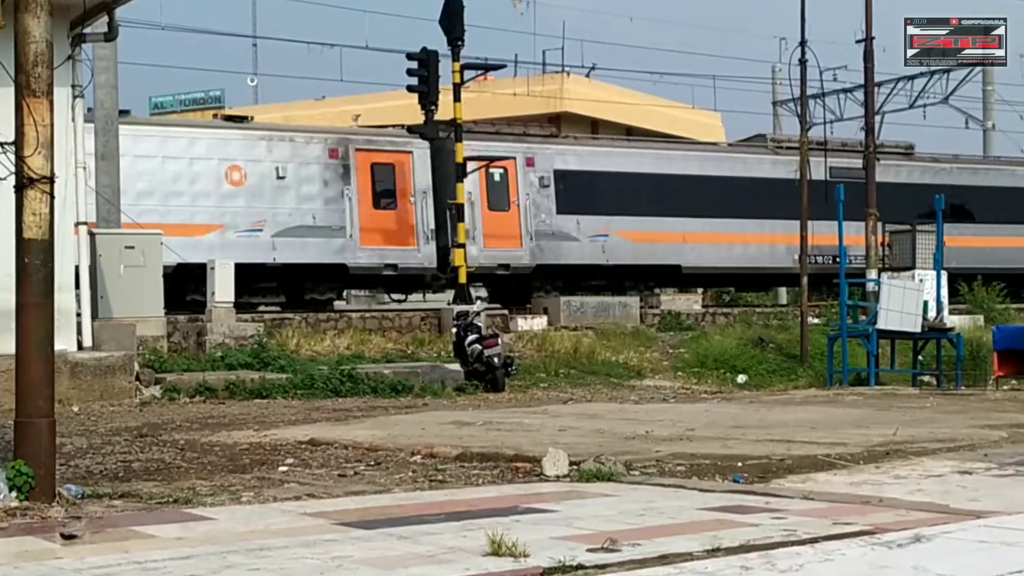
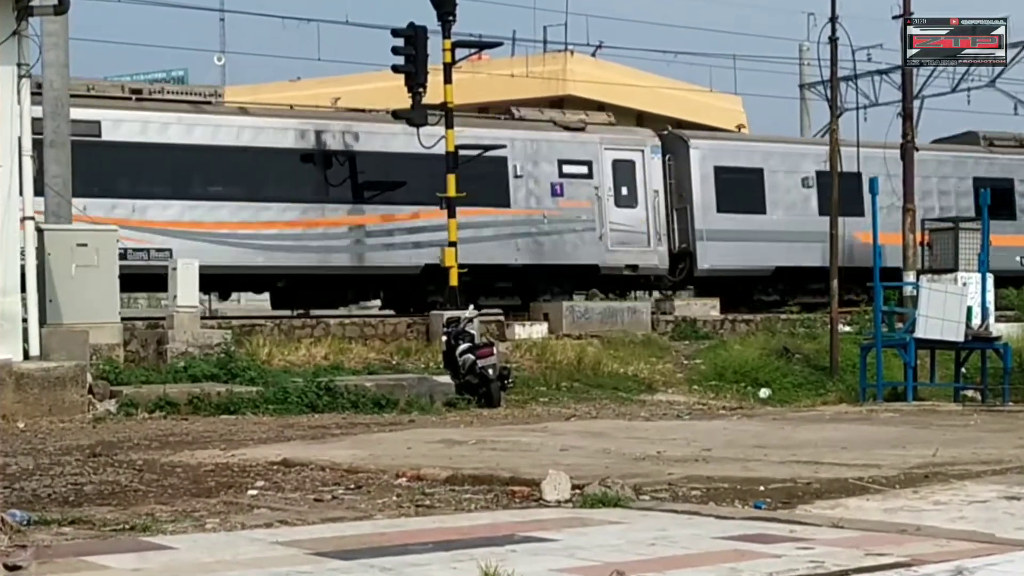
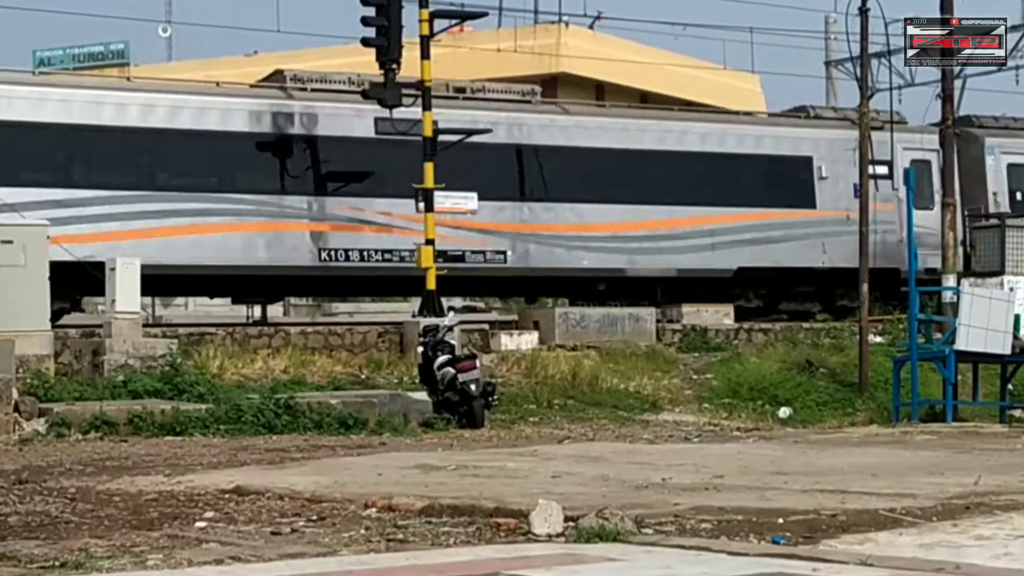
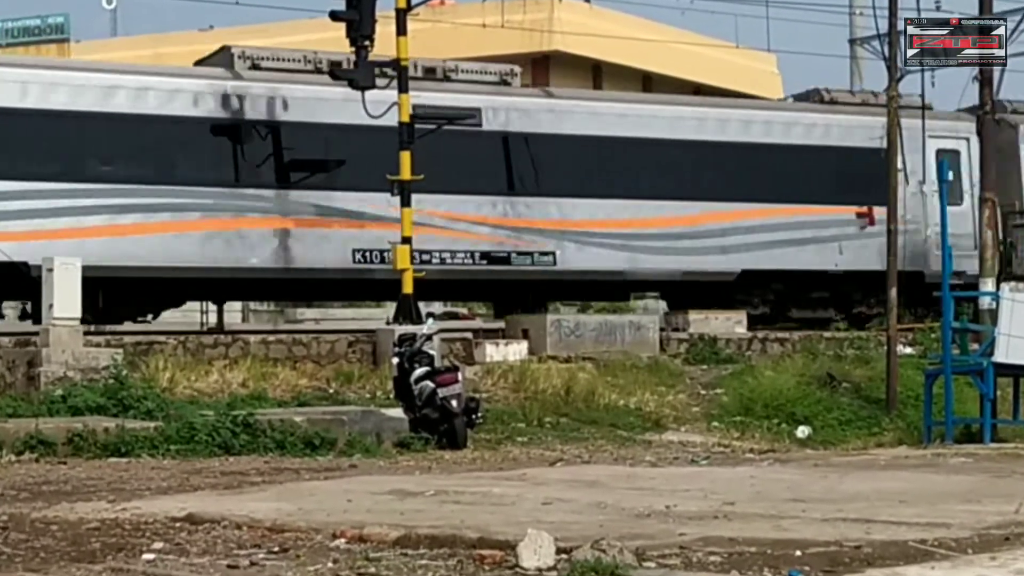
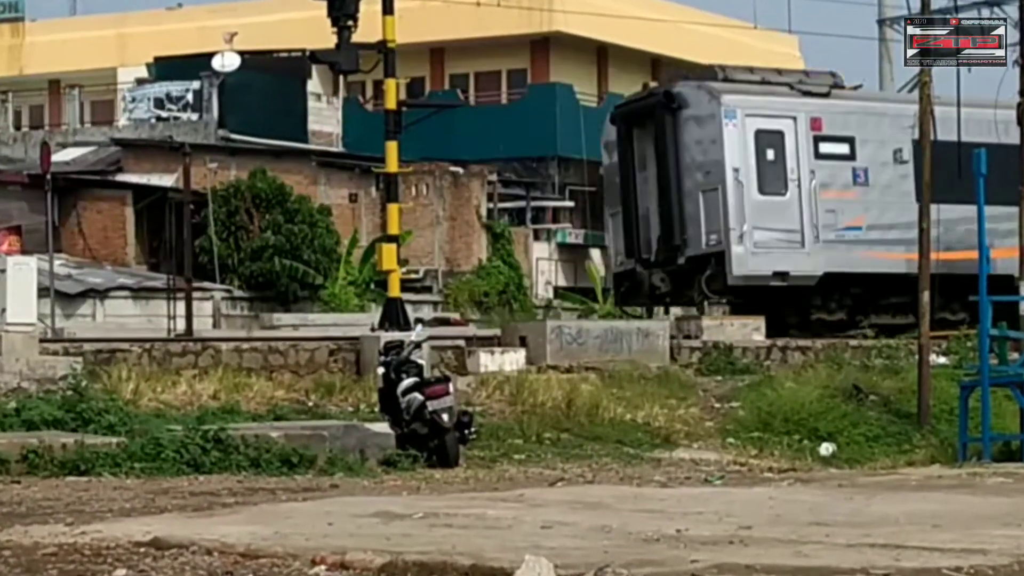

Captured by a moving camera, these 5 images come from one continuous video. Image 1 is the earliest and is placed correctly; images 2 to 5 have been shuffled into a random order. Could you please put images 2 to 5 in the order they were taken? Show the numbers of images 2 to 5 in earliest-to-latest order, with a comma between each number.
2, 3, 4, 5
